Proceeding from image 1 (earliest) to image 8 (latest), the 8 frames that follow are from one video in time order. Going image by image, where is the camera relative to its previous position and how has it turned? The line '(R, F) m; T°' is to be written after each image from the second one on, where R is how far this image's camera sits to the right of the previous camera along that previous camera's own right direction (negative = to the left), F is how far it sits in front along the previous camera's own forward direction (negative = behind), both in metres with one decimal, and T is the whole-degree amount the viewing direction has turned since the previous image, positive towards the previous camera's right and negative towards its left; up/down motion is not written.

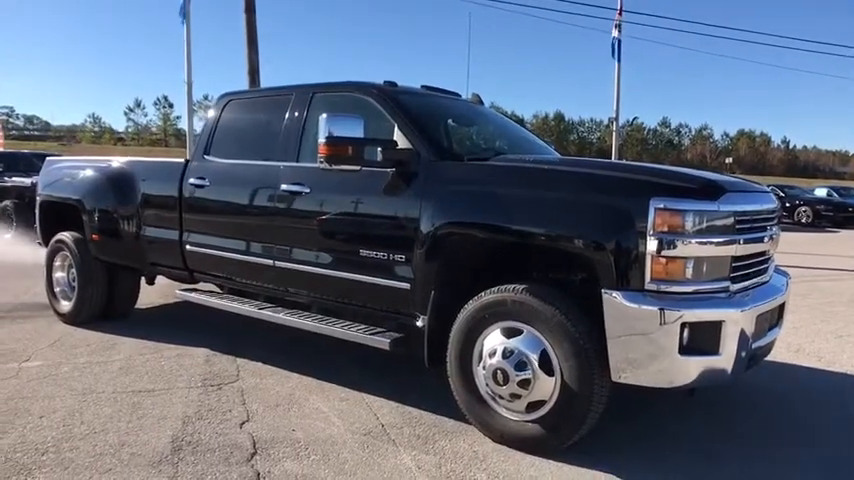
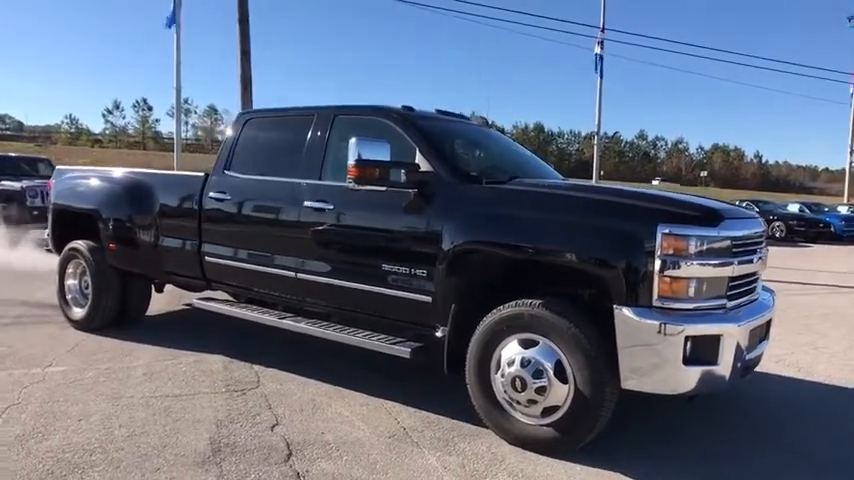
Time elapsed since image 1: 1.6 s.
(-0.3, -0.3) m; +2°
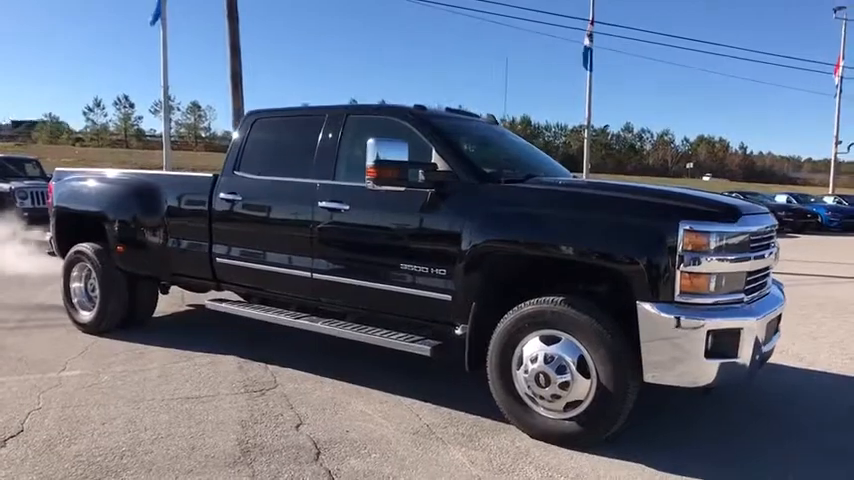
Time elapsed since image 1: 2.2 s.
(-0.2, 0.0) m; +1°
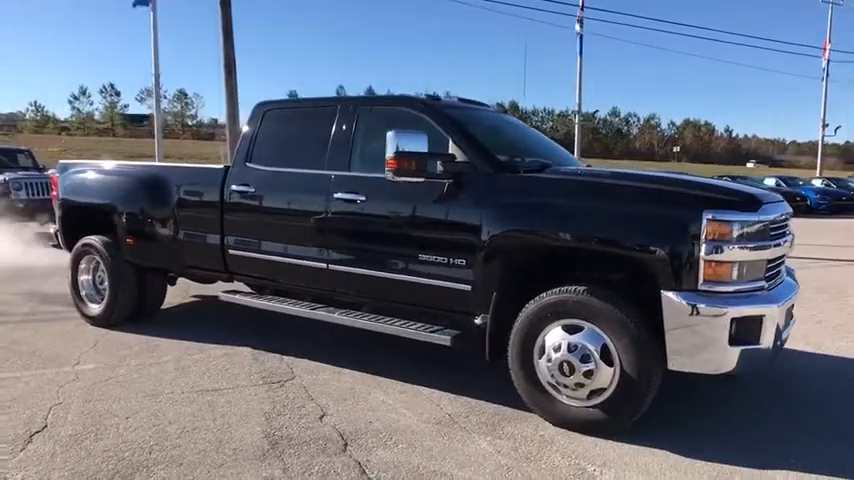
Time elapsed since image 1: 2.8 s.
(-0.2, 0.0) m; +1°
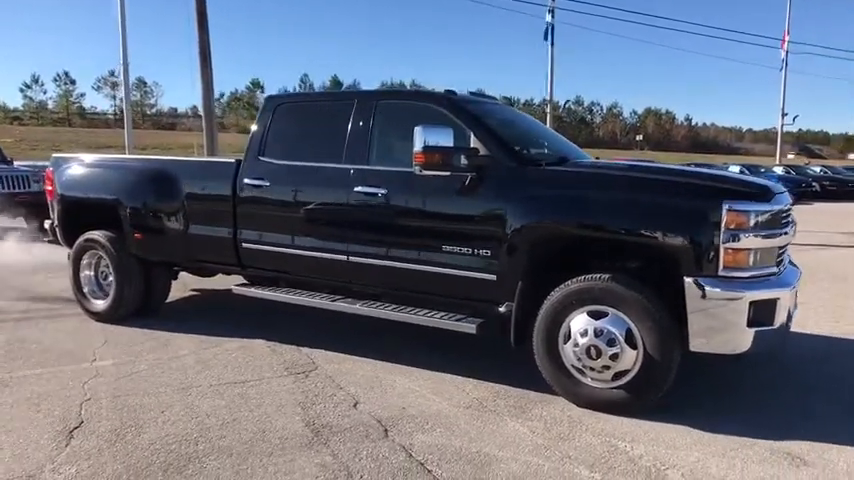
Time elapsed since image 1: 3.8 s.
(-0.4, -0.1) m; +3°
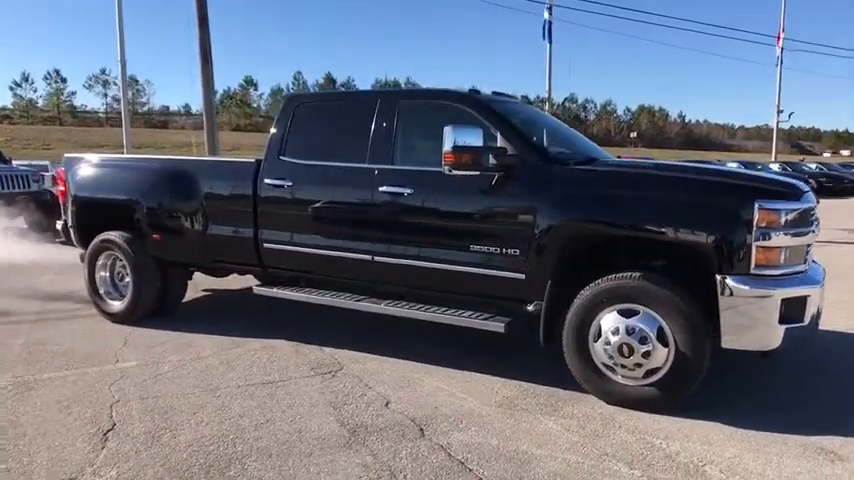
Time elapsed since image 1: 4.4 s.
(-0.3, 0.0) m; +1°
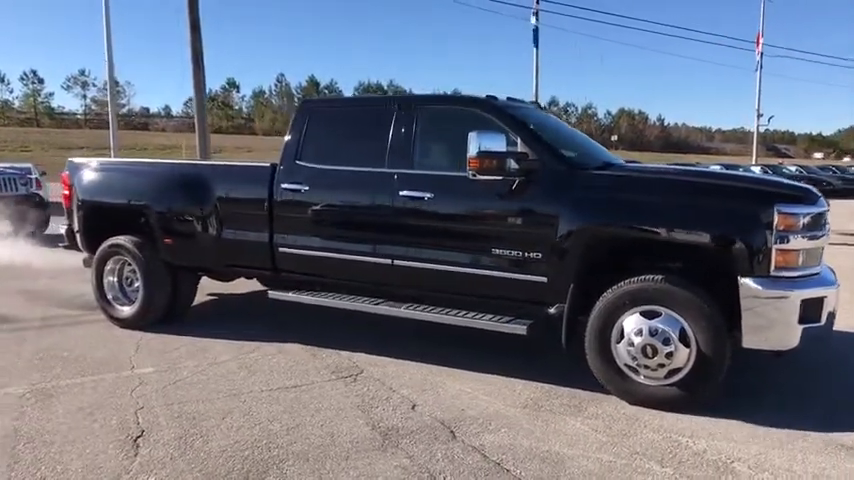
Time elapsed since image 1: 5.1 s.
(-0.3, 0.0) m; +2°
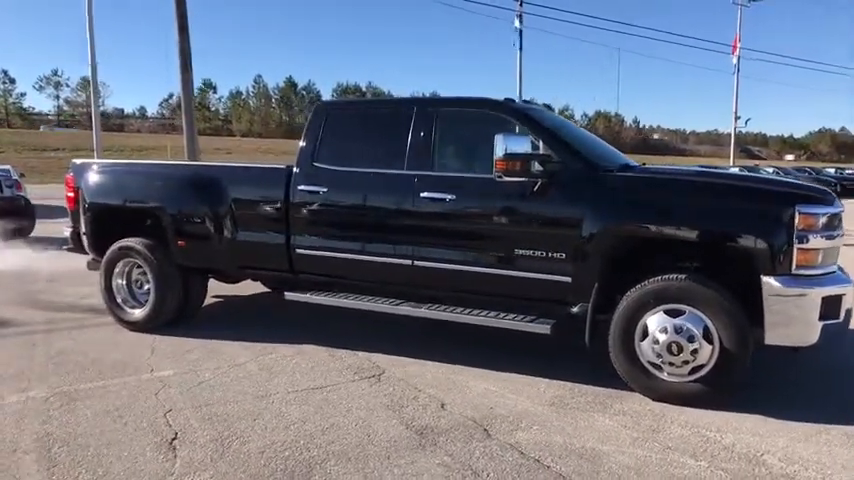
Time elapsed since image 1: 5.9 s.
(-0.4, 0.0) m; +2°
